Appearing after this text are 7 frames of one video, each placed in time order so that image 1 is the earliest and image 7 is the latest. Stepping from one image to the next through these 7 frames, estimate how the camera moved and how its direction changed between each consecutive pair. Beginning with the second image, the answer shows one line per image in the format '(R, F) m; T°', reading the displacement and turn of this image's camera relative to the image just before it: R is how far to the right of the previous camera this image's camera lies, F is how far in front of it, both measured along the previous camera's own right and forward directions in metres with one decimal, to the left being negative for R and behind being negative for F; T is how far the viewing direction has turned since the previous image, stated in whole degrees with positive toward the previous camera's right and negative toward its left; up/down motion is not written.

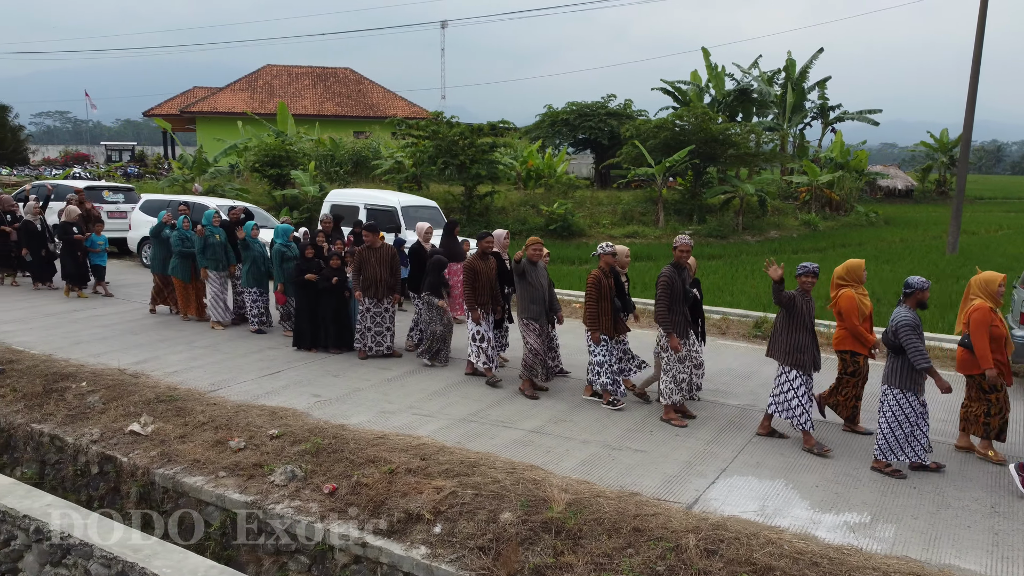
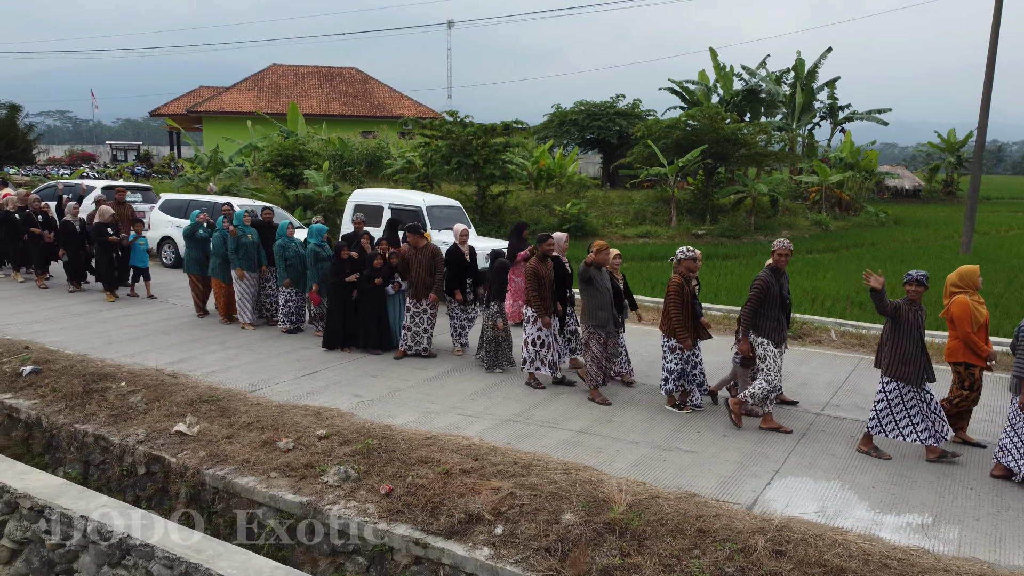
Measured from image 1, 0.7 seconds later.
(-0.4, 0.0) m; 0°
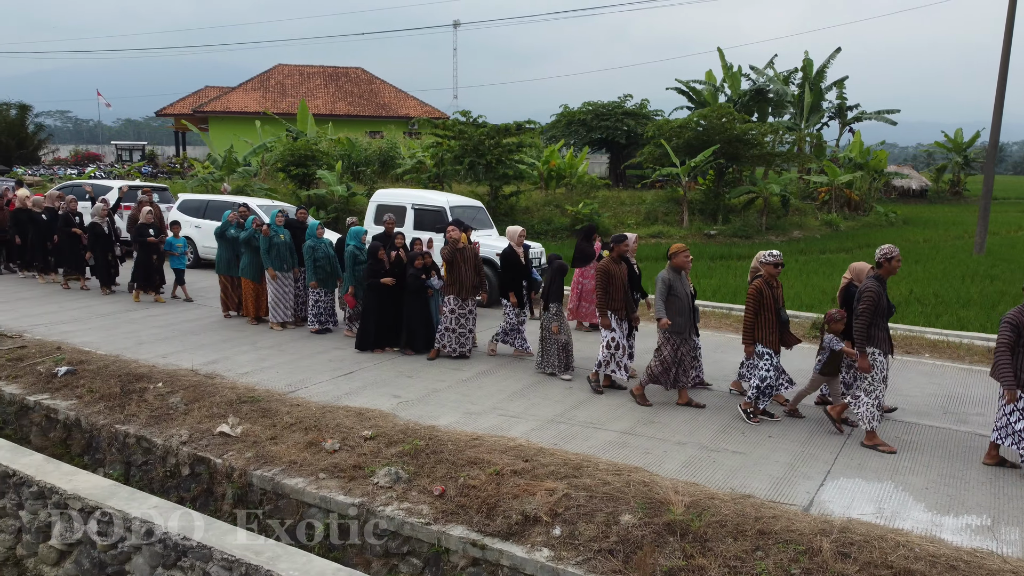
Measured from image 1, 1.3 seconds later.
(-0.4, 0.0) m; 0°
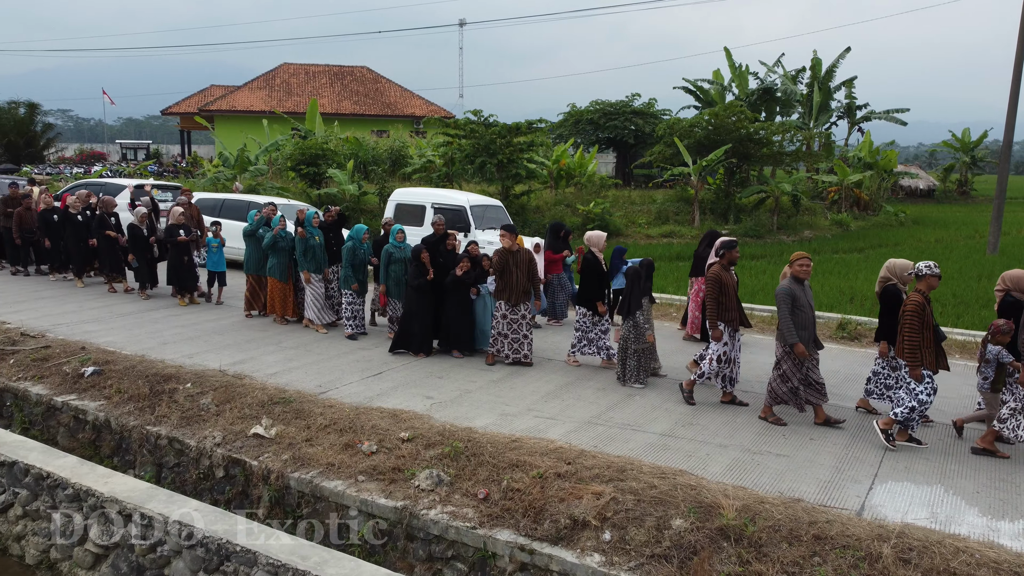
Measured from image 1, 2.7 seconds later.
(-0.3, +0.1) m; 0°
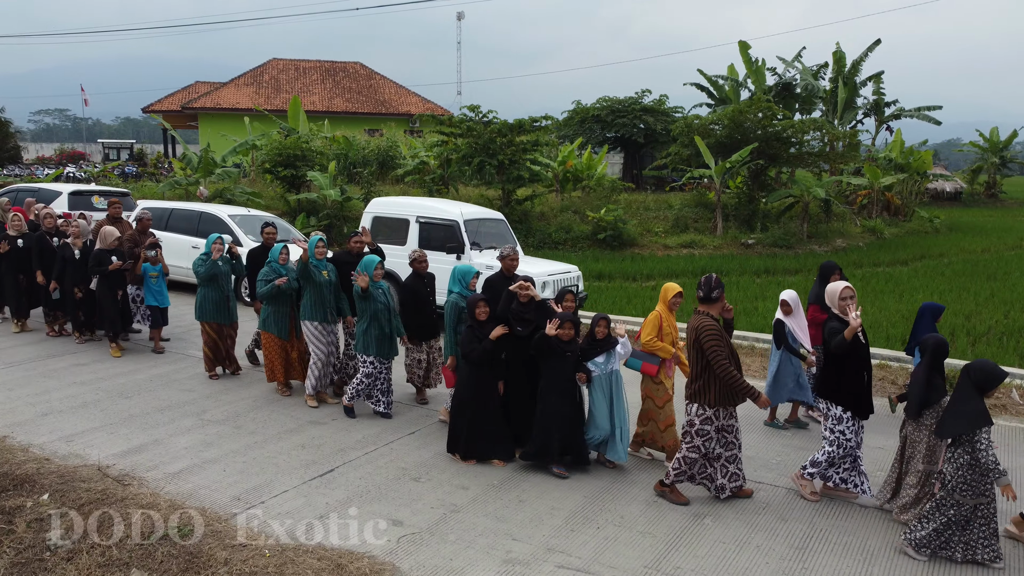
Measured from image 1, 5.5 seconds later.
(-0.1, +2.3) m; 0°
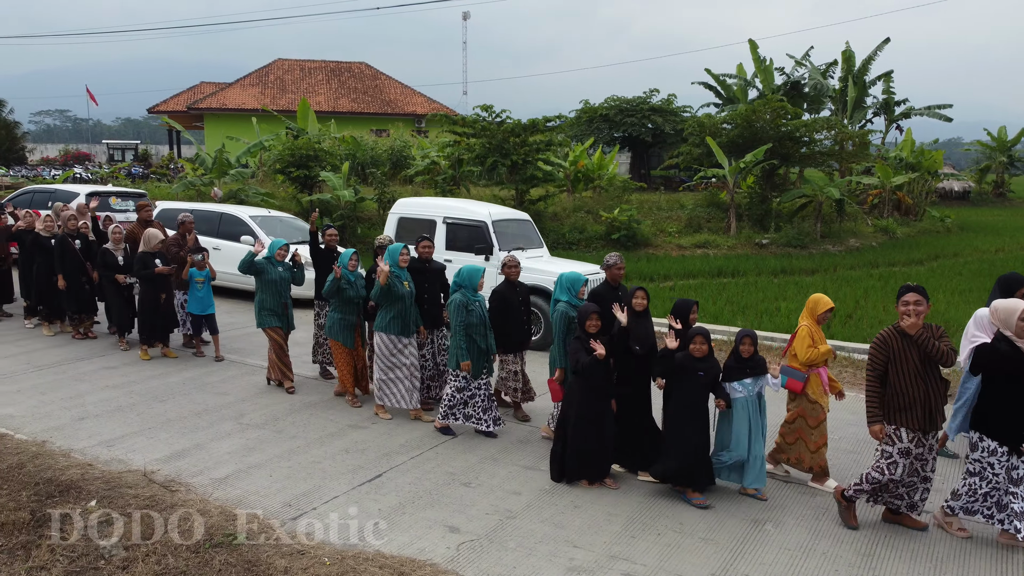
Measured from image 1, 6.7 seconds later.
(-0.3, +0.1) m; 0°
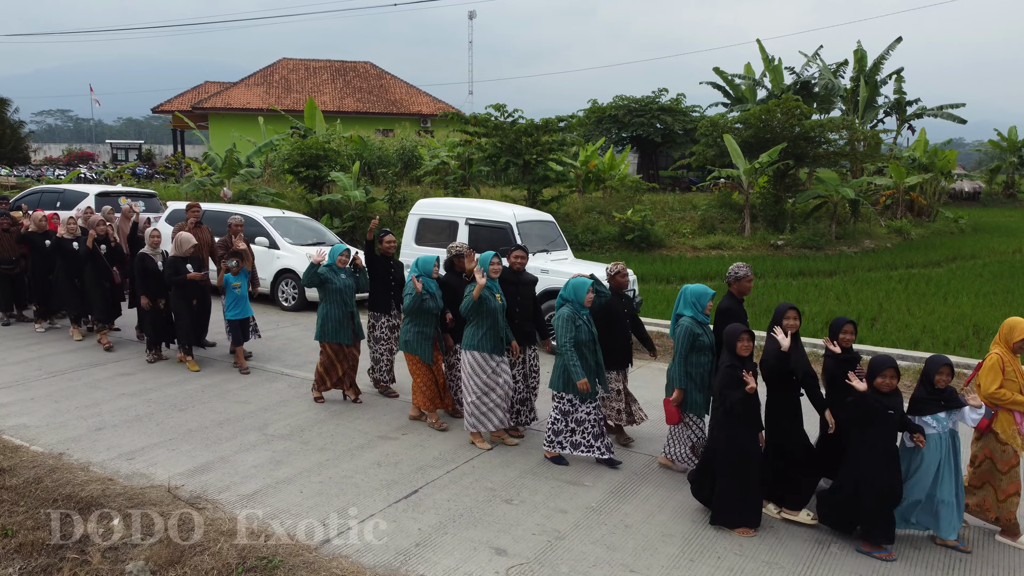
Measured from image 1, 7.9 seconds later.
(-0.3, +0.3) m; 0°
